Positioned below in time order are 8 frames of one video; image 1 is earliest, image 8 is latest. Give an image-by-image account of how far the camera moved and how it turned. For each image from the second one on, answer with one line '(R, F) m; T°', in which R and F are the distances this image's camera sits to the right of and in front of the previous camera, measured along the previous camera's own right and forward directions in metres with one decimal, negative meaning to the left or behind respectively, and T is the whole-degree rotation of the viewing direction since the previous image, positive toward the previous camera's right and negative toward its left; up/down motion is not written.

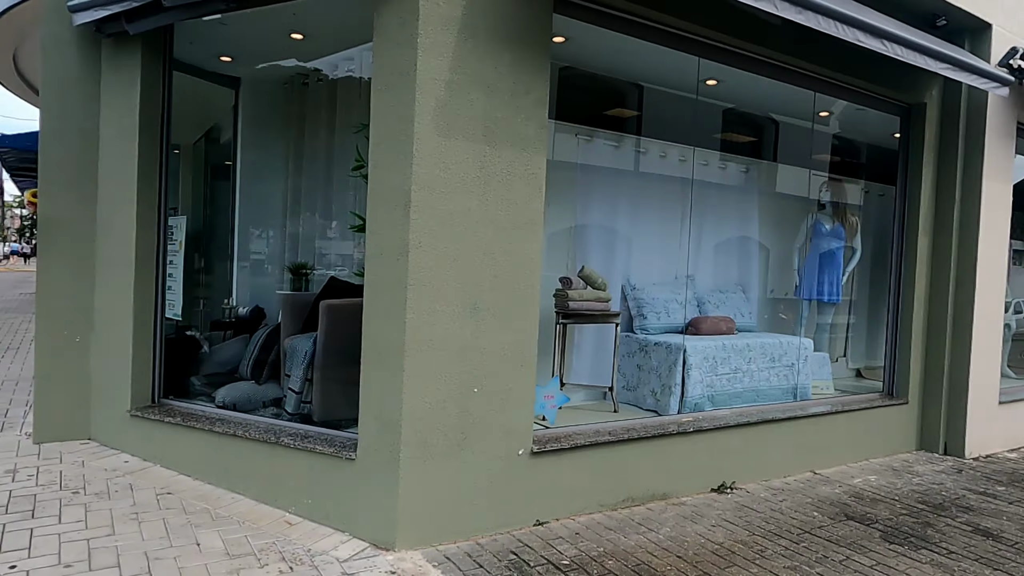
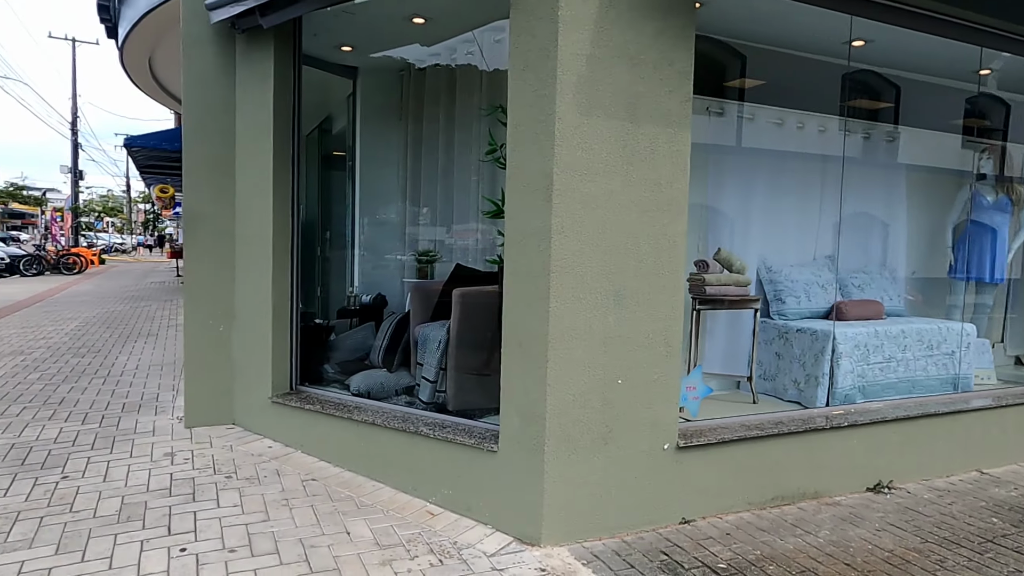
(-0.3, +0.1) m; -8°
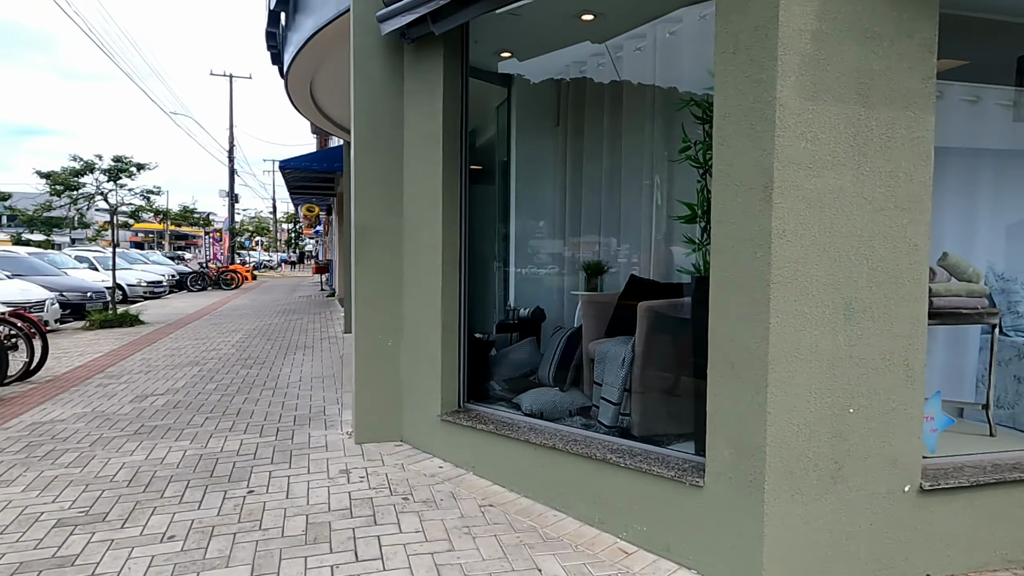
(-0.4, +0.3) m; -10°
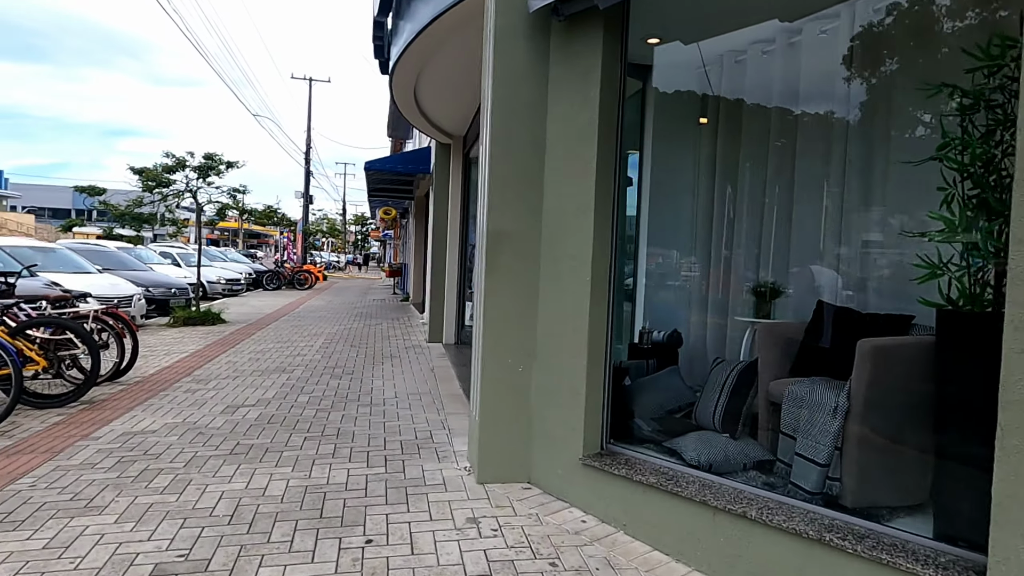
(-0.5, +0.6) m; -5°
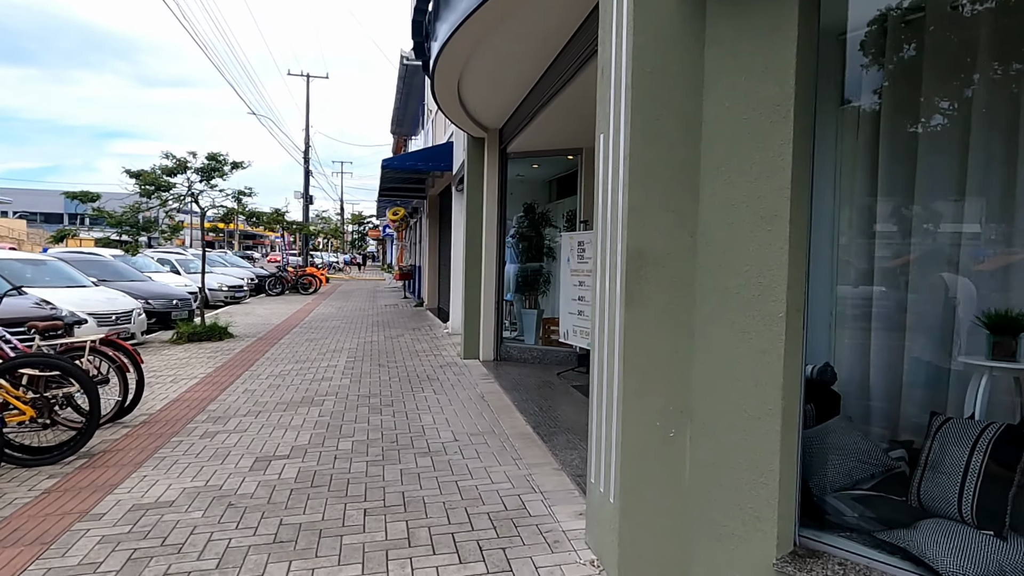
(-0.6, +1.0) m; 0°
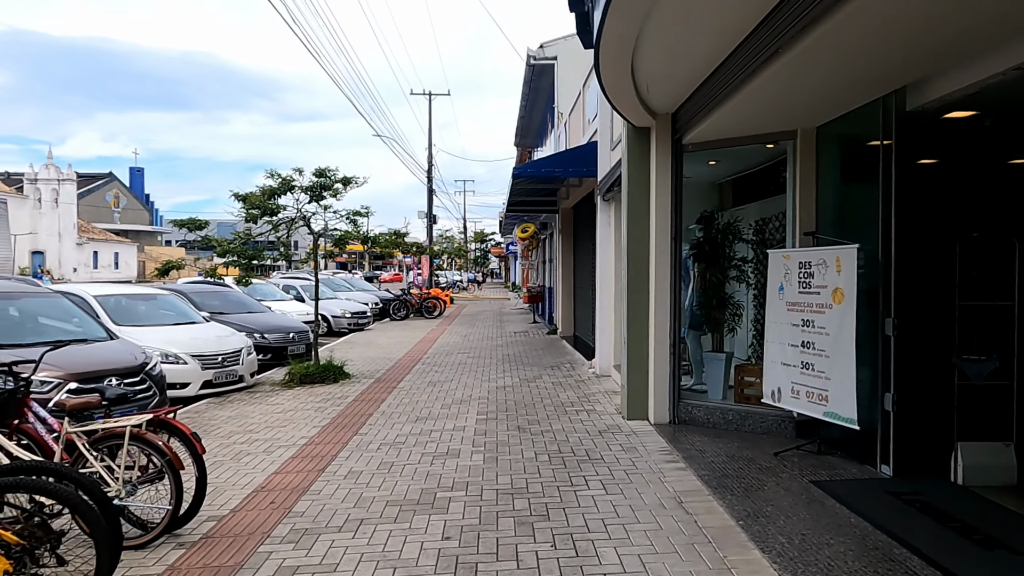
(-0.6, +2.1) m; -10°
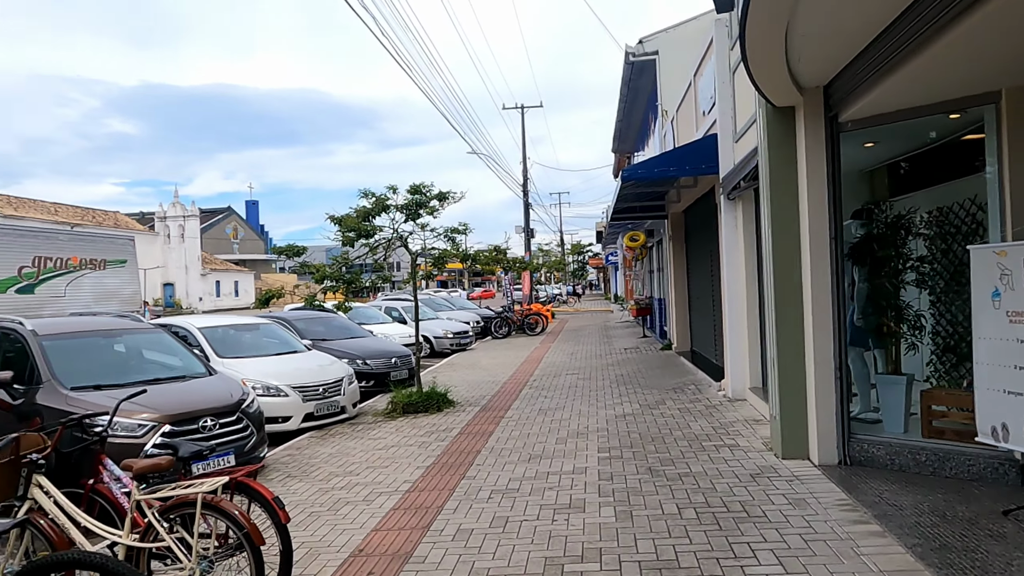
(-0.2, +0.9) m; -8°
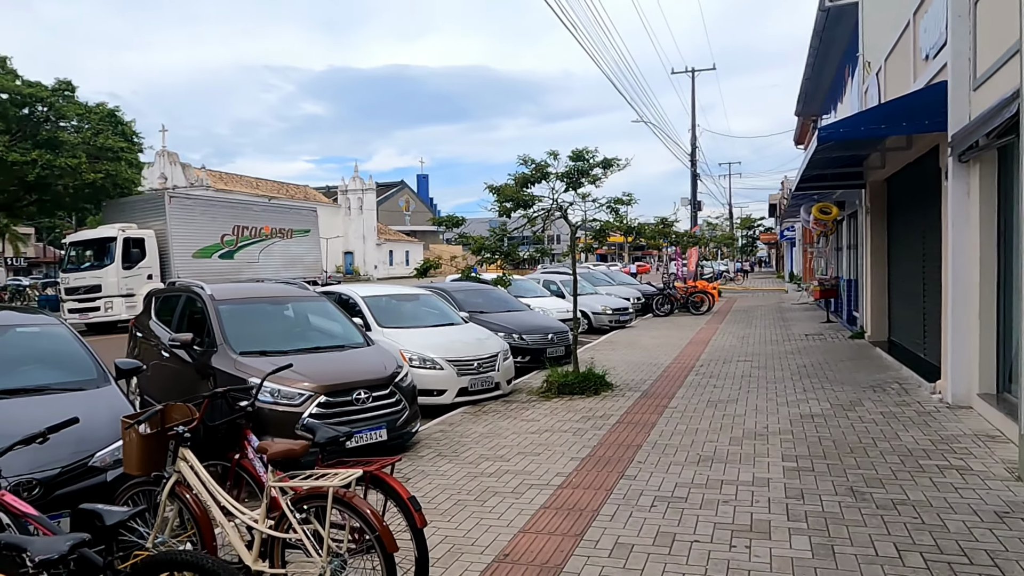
(-0.1, +0.6) m; -14°
